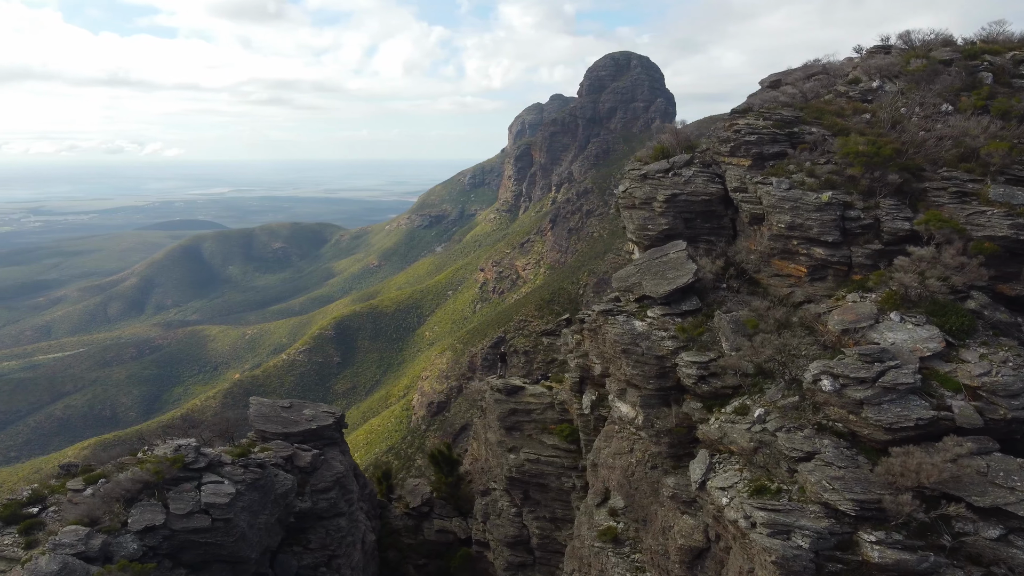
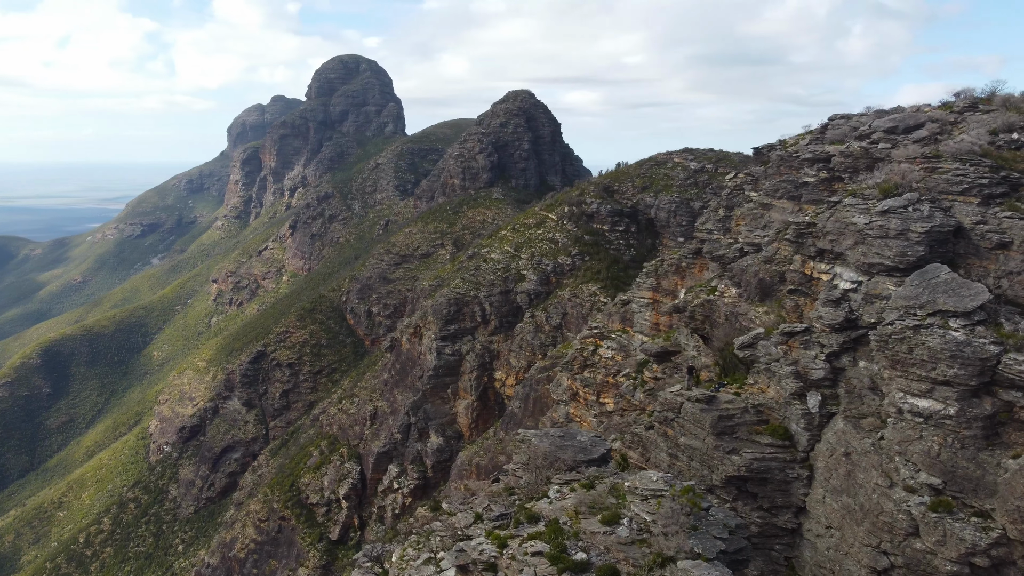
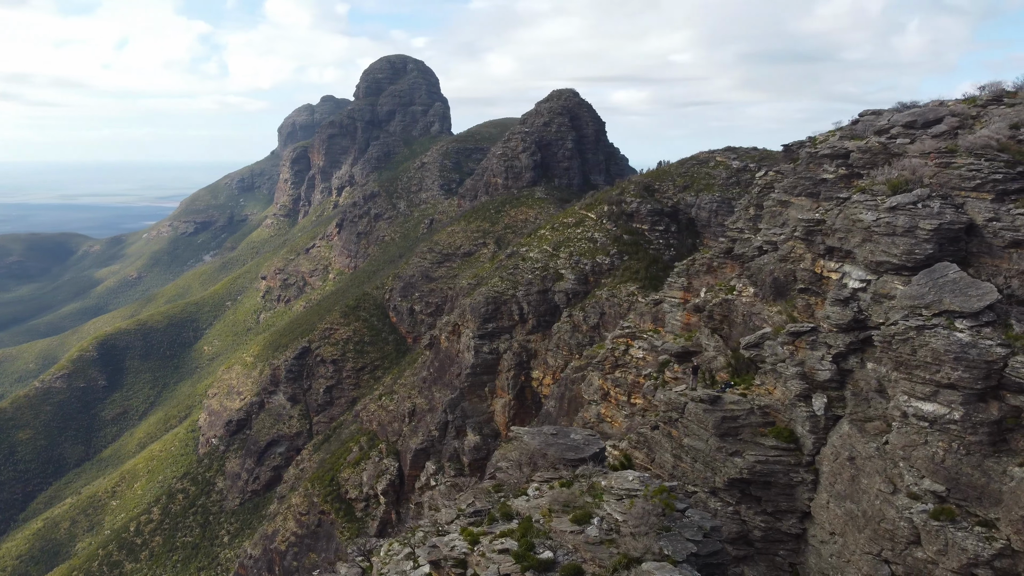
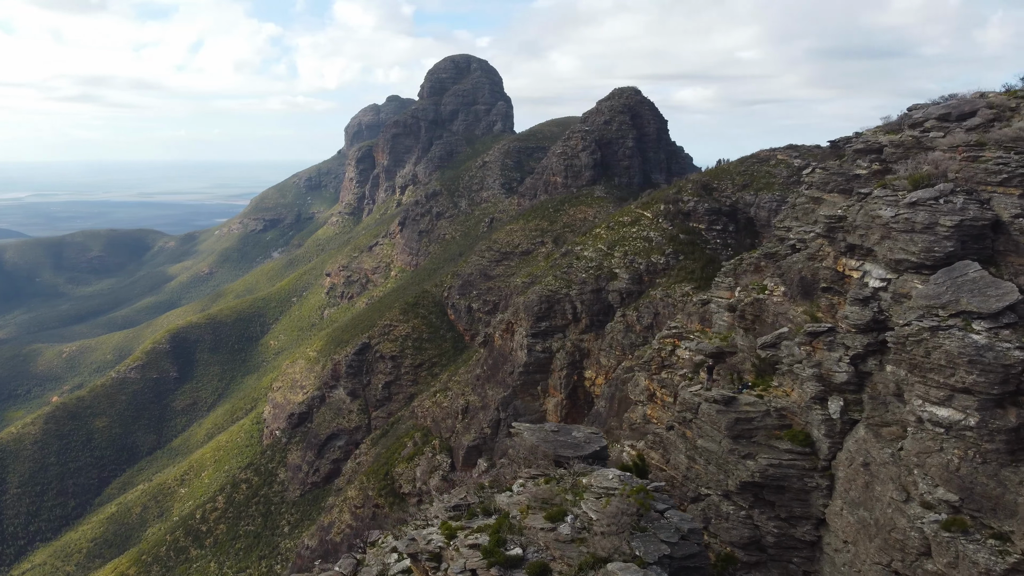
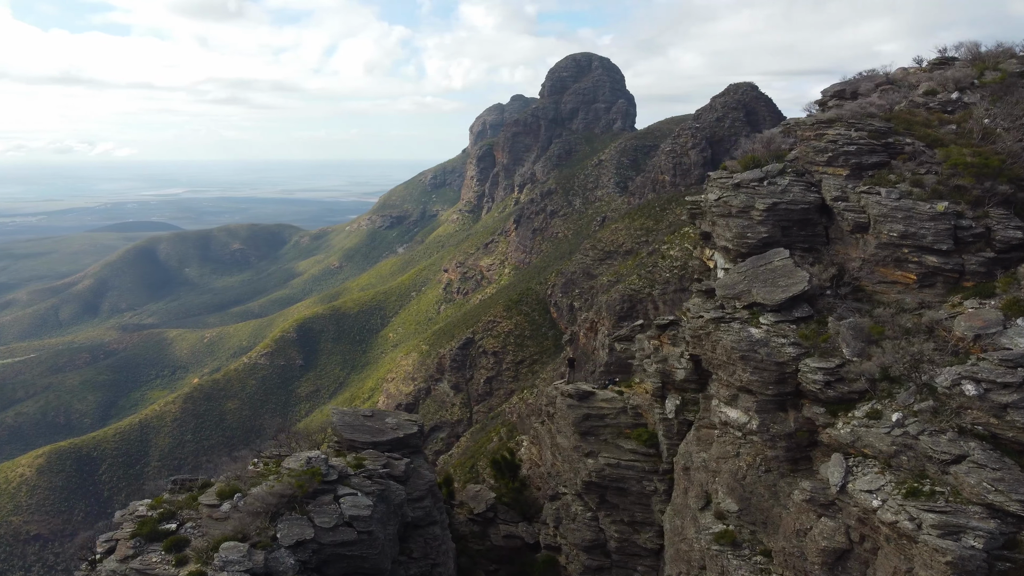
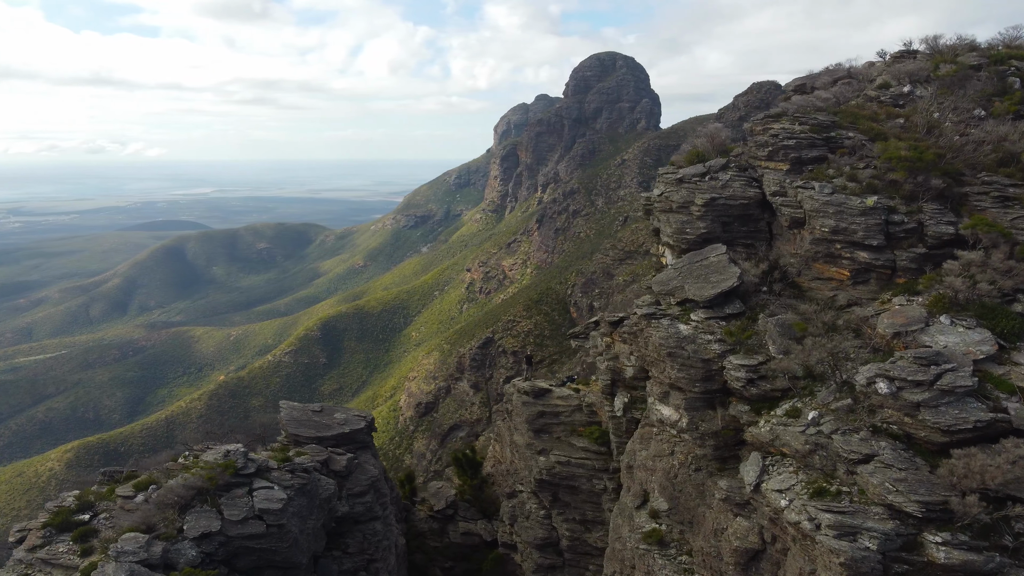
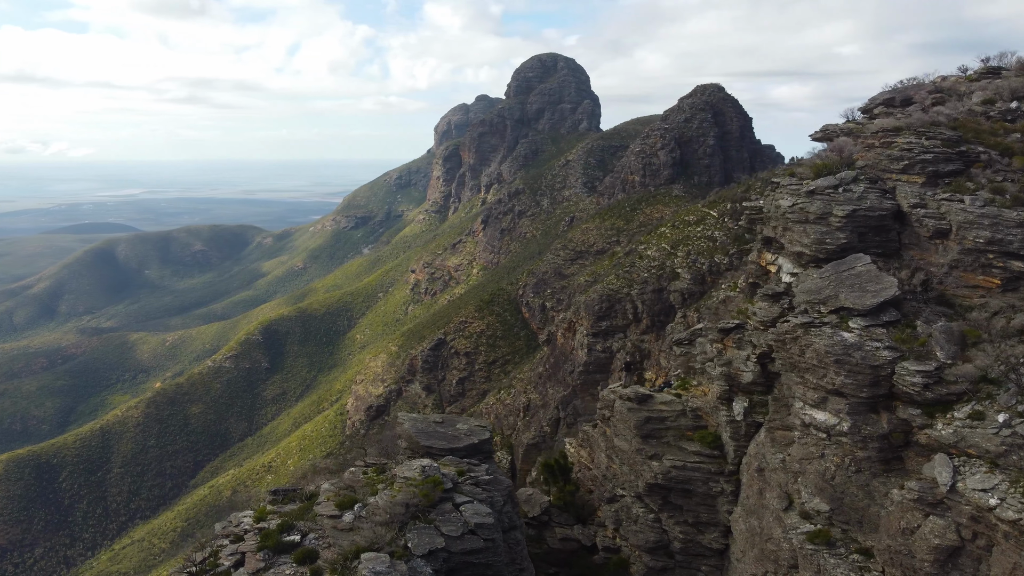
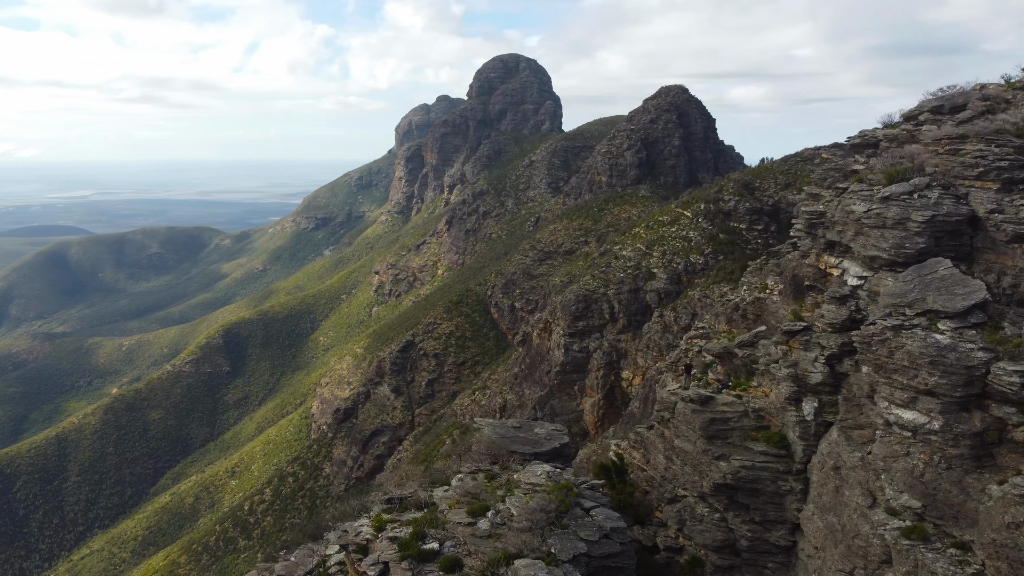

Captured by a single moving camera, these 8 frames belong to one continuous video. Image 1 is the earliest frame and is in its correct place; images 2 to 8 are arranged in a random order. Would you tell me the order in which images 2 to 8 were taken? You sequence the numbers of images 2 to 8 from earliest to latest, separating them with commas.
6, 5, 7, 8, 4, 3, 2
